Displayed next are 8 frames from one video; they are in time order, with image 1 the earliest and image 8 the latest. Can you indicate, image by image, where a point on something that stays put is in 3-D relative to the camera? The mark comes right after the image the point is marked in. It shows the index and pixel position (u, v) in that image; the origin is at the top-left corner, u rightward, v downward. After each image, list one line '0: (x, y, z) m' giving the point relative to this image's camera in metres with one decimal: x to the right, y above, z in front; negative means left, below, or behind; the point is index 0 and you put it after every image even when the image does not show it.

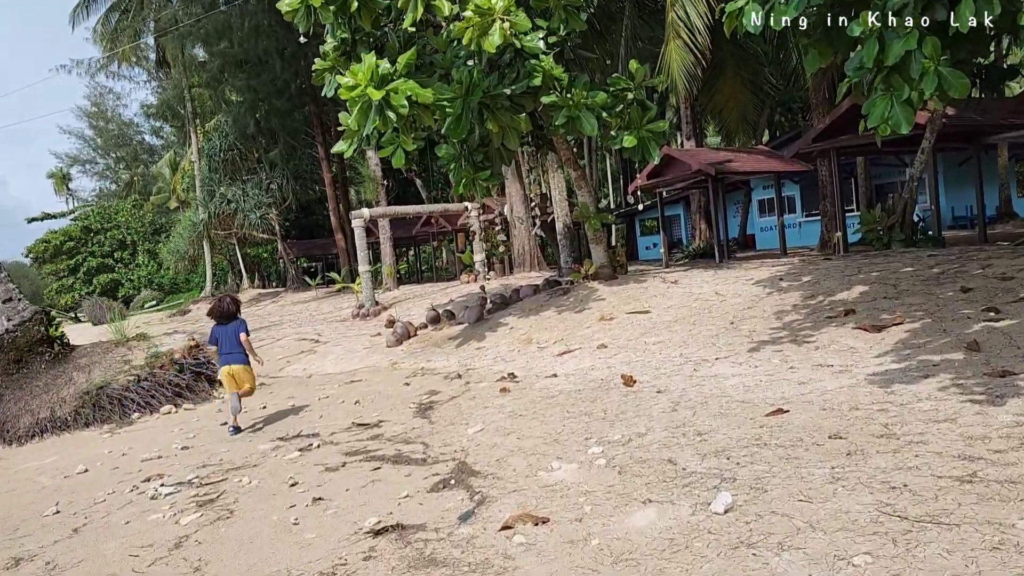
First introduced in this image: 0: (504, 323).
0: (-0.1, -0.4, +9.9) m
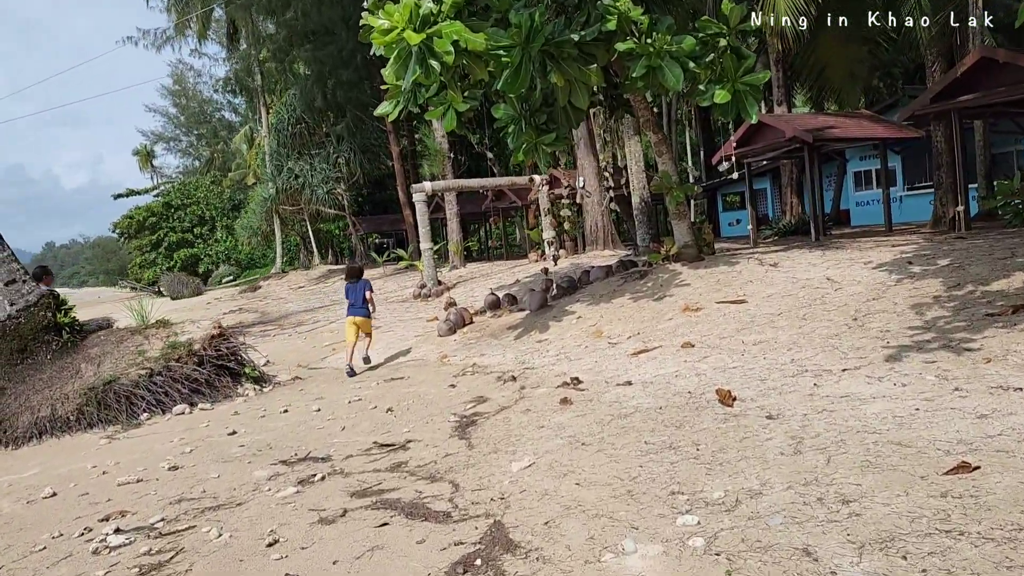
0: (+0.6, -0.3, +8.6) m
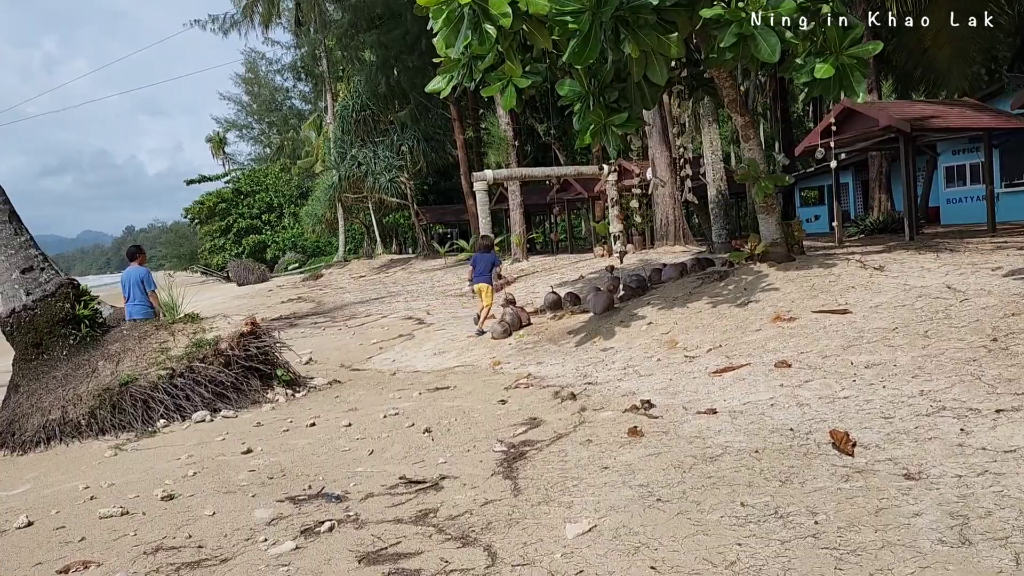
0: (+1.1, -0.3, +7.6) m
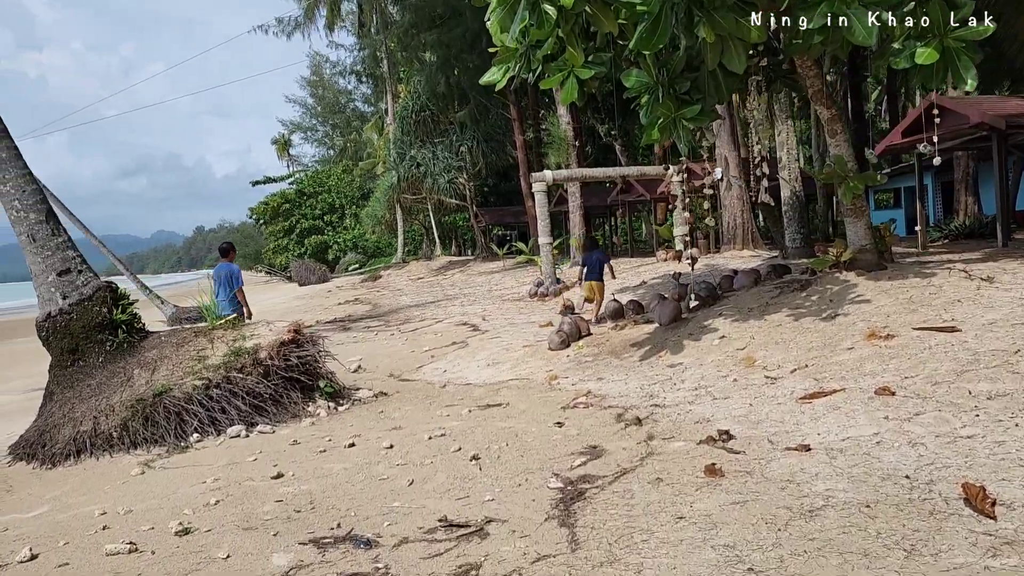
0: (+1.6, -0.3, +6.9) m
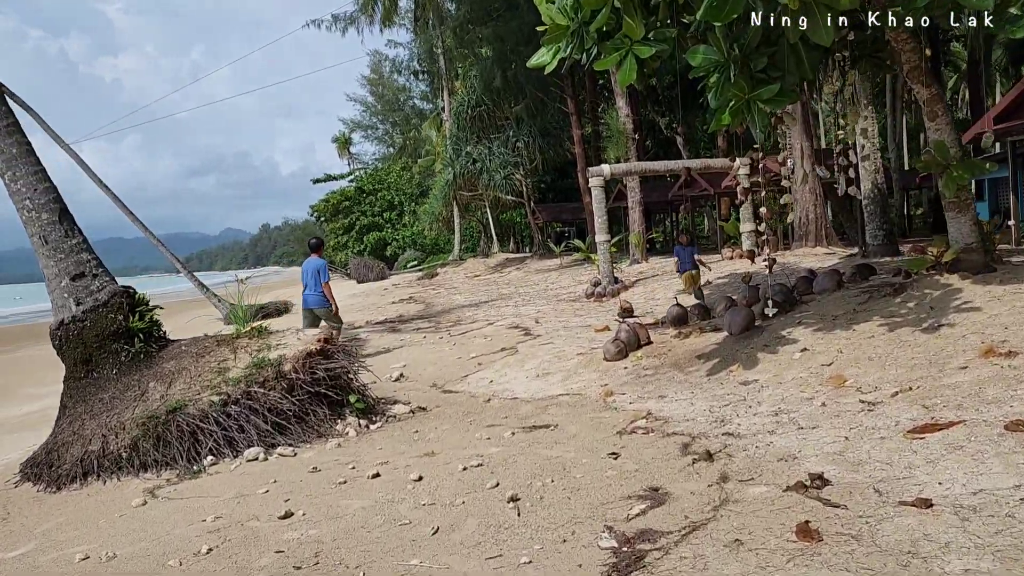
0: (+2.0, -0.4, +6.1) m
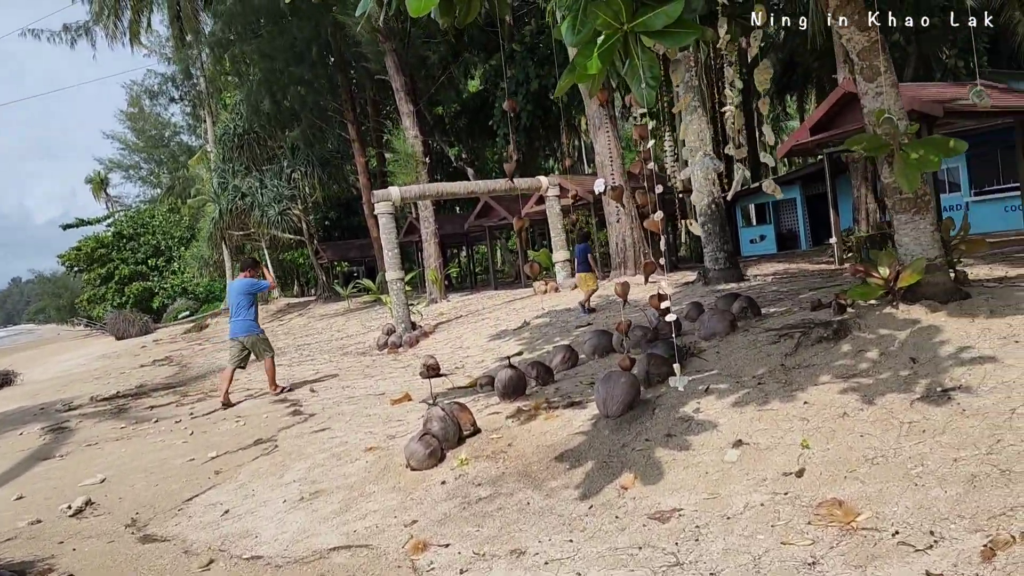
0: (+0.9, -0.6, +3.8) m
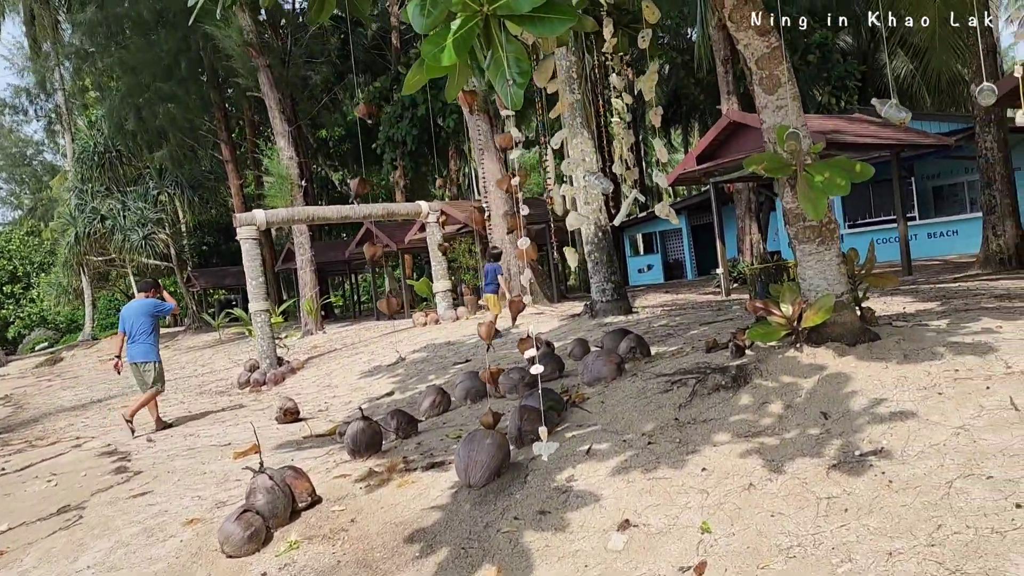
0: (+0.3, -0.8, +3.1) m
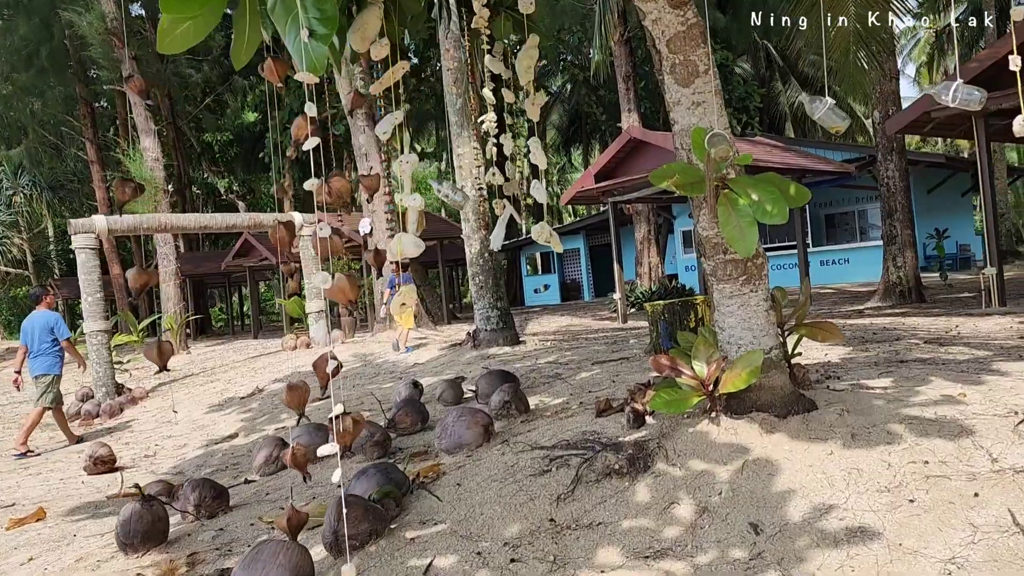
0: (-0.3, -0.9, +2.0) m
